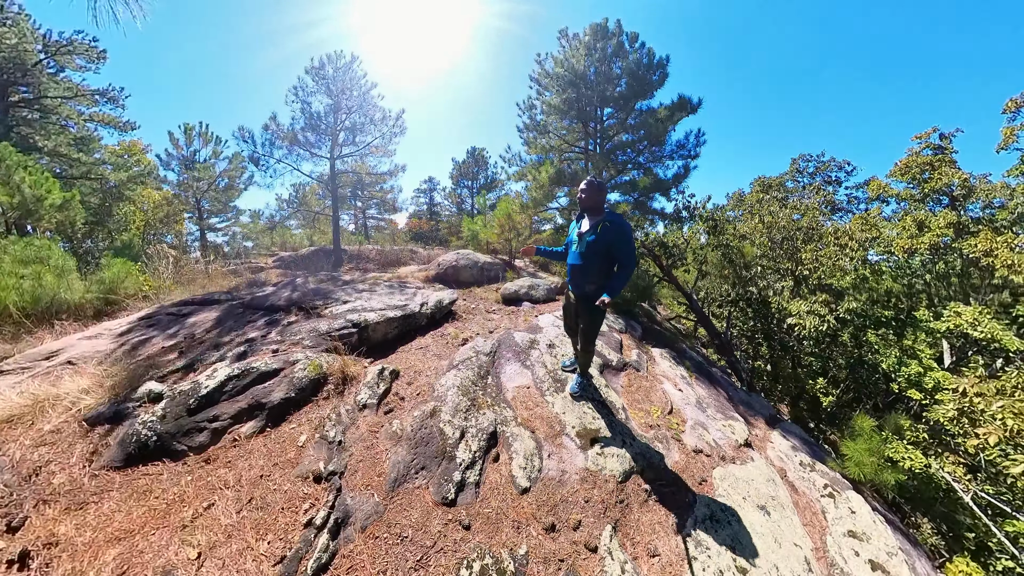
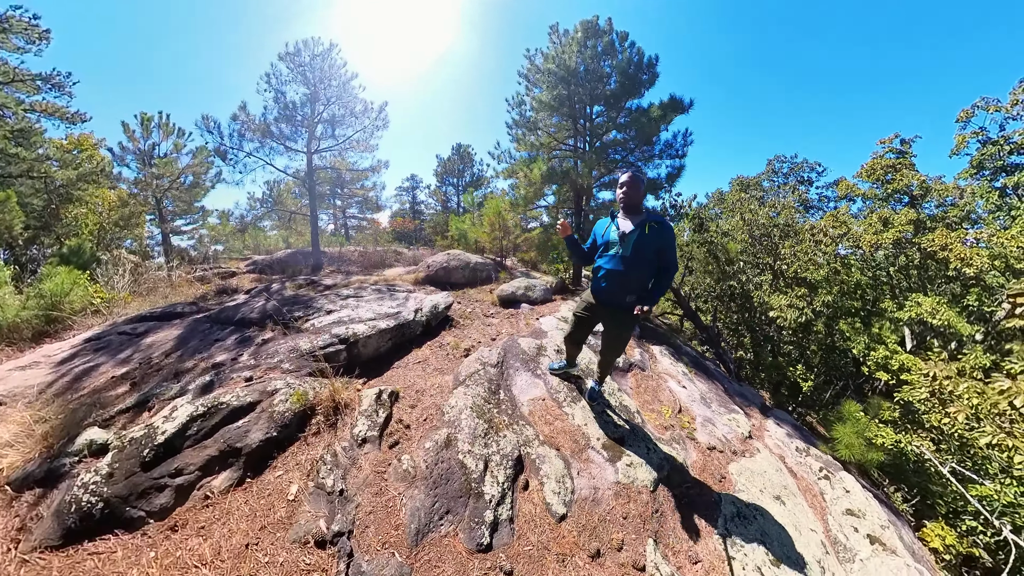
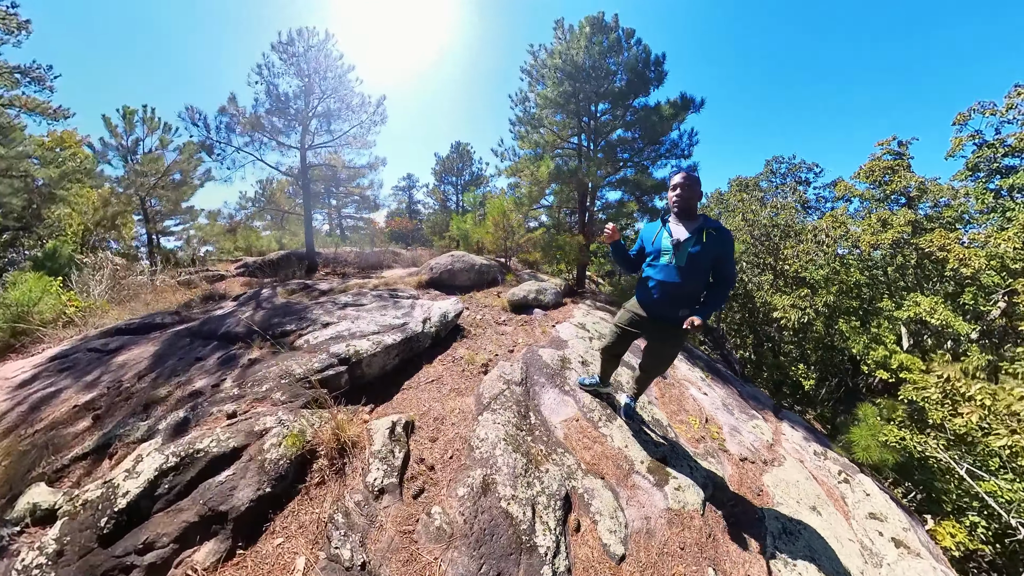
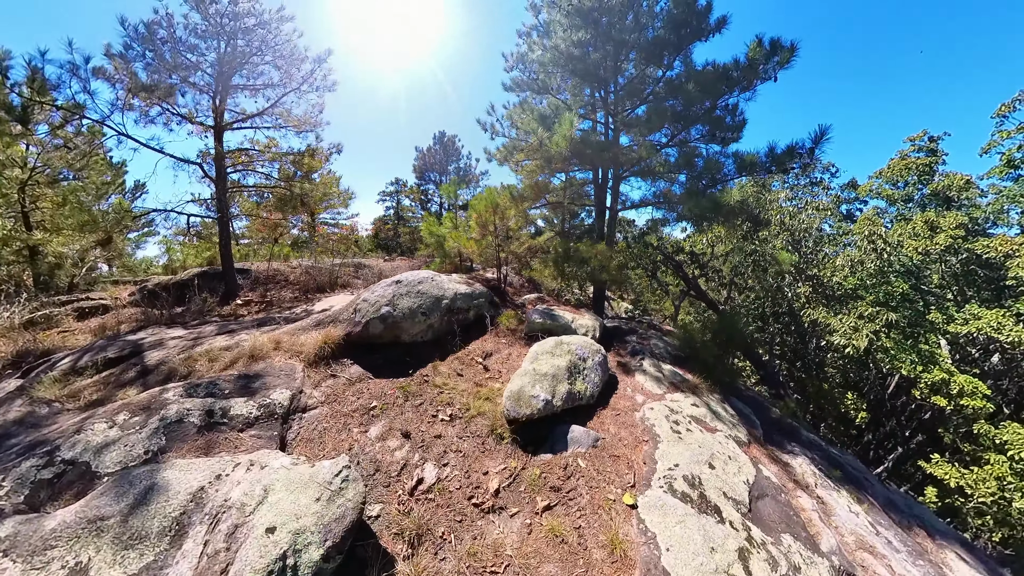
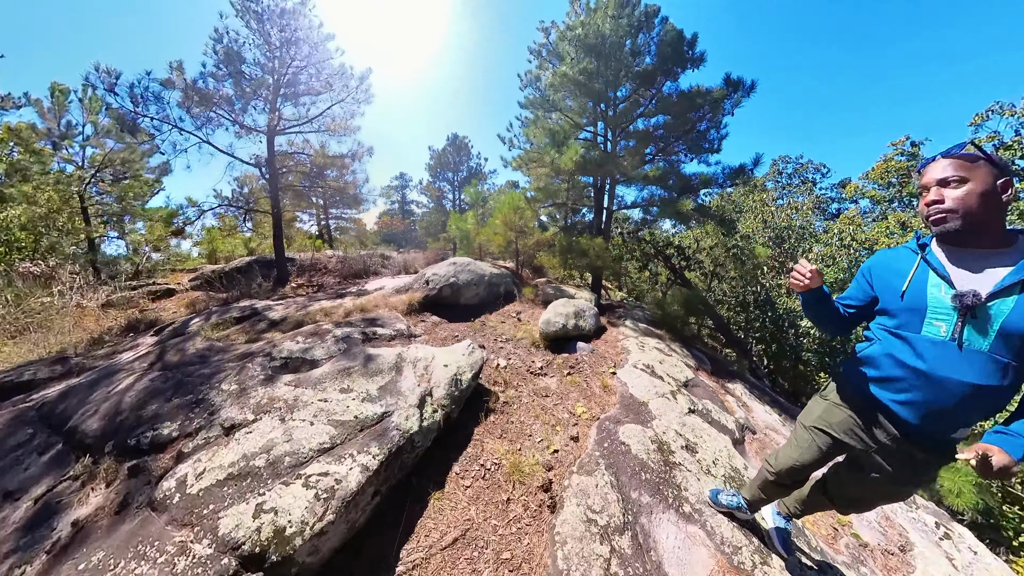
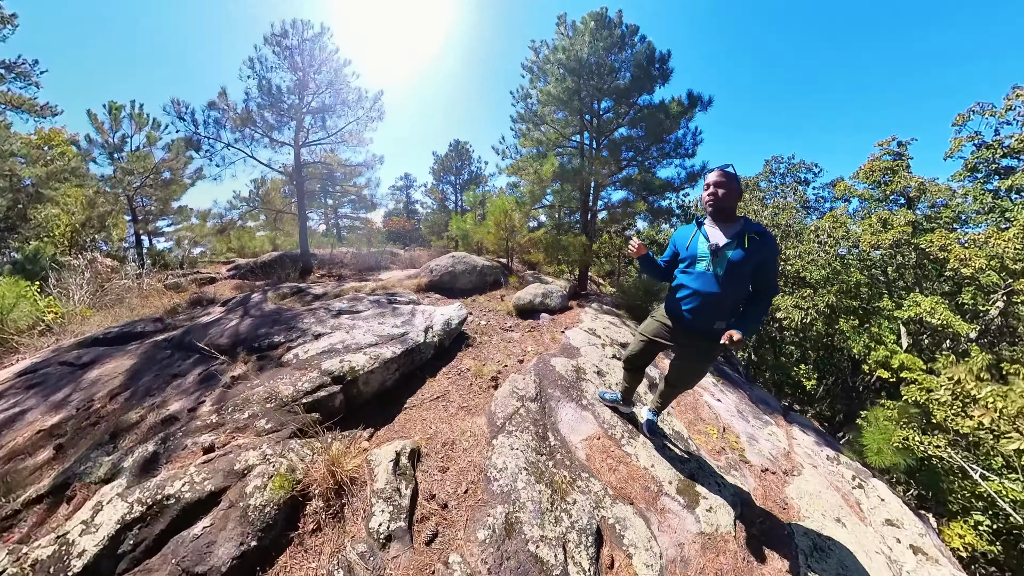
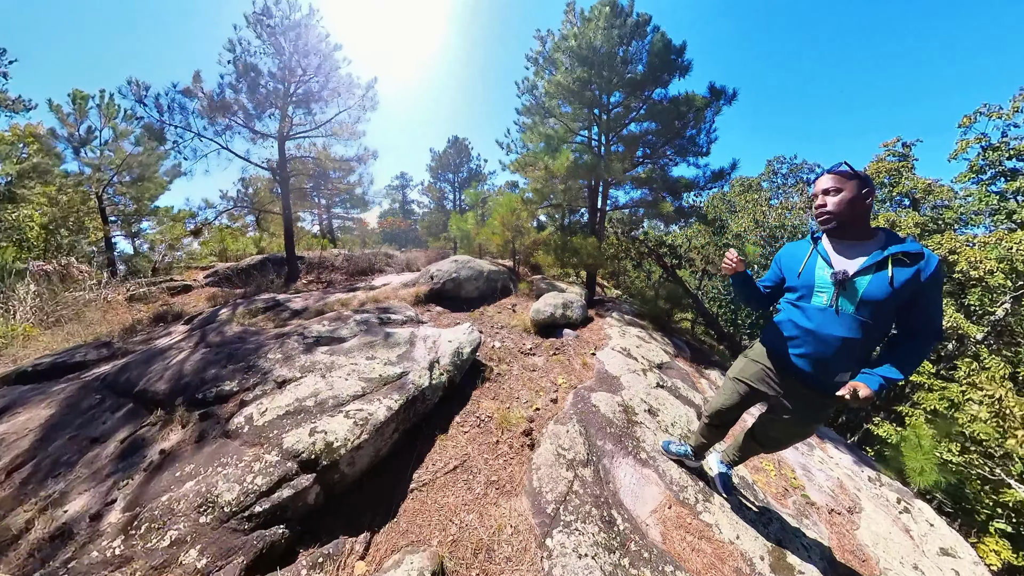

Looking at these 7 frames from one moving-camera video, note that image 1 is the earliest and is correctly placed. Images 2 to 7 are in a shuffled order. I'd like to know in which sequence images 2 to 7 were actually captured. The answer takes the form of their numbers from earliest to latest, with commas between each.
2, 3, 6, 7, 5, 4
